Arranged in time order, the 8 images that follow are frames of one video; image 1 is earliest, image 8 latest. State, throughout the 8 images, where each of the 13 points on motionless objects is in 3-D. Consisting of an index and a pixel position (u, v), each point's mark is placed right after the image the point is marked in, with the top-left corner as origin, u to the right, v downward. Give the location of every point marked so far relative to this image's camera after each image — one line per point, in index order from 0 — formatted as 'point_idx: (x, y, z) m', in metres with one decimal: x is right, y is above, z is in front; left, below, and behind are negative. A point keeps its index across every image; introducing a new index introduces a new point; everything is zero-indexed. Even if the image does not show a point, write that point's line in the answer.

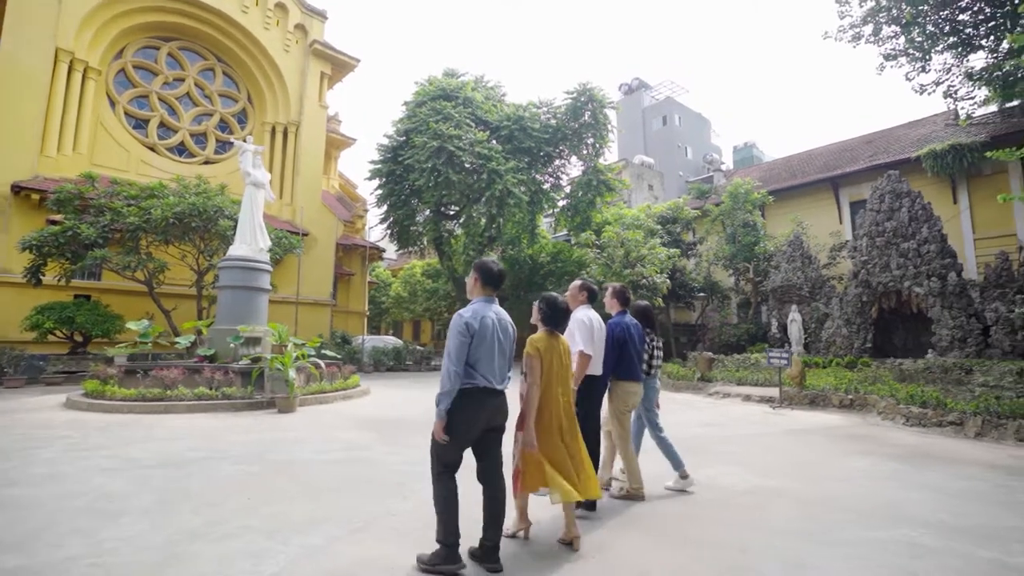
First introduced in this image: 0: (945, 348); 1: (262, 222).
0: (+11.1, -1.5, +12.4) m
1: (-5.5, +1.5, +10.7) m
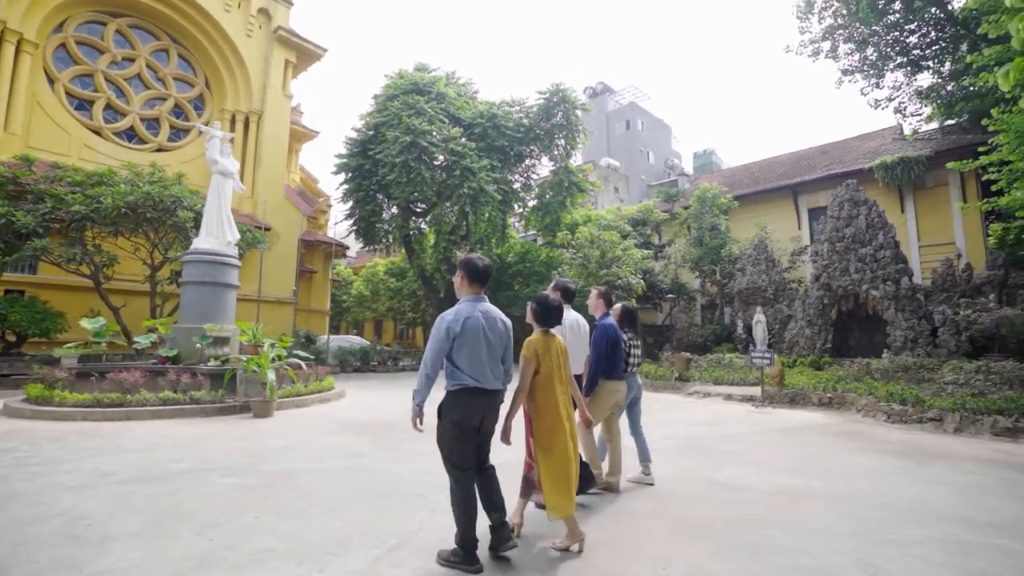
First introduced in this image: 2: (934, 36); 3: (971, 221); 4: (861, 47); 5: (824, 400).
0: (+10.5, -1.6, +13.2) m
1: (-5.8, +1.5, +10.1) m
2: (+13.4, +8.0, +15.5) m
3: (+14.7, +2.1, +15.7) m
4: (+12.1, +8.4, +16.9) m
5: (+5.2, -1.9, +8.2) m
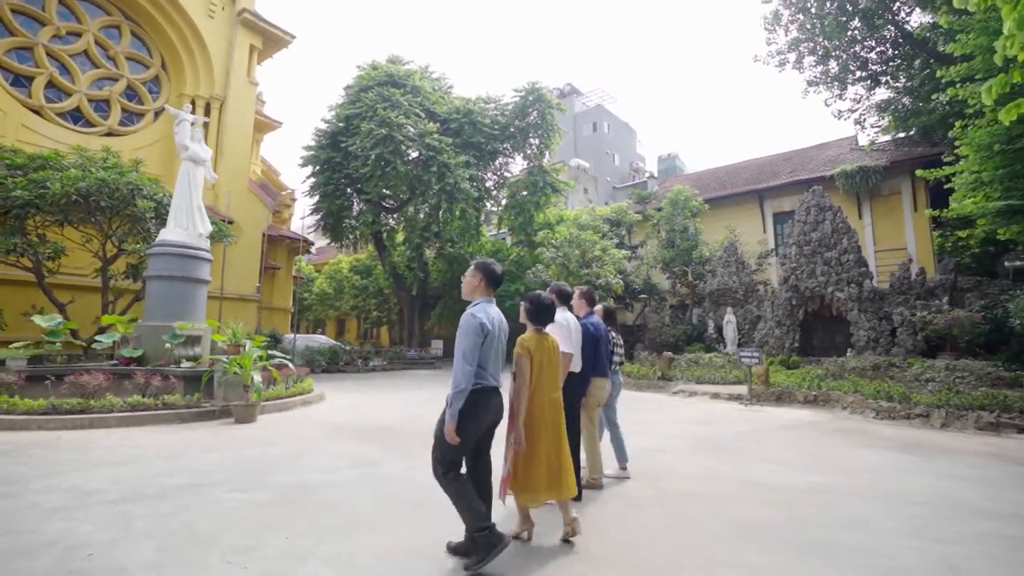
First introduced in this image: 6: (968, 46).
0: (+10.0, -1.7, +13.9) m
1: (-6.0, +1.6, +9.4) m
2: (+12.7, +7.9, +16.5) m
3: (+14.0, +2.0, +16.7) m
4: (+11.3, +8.3, +17.7) m
5: (+5.1, -1.9, +8.5) m
6: (+8.7, +4.6, +9.4) m
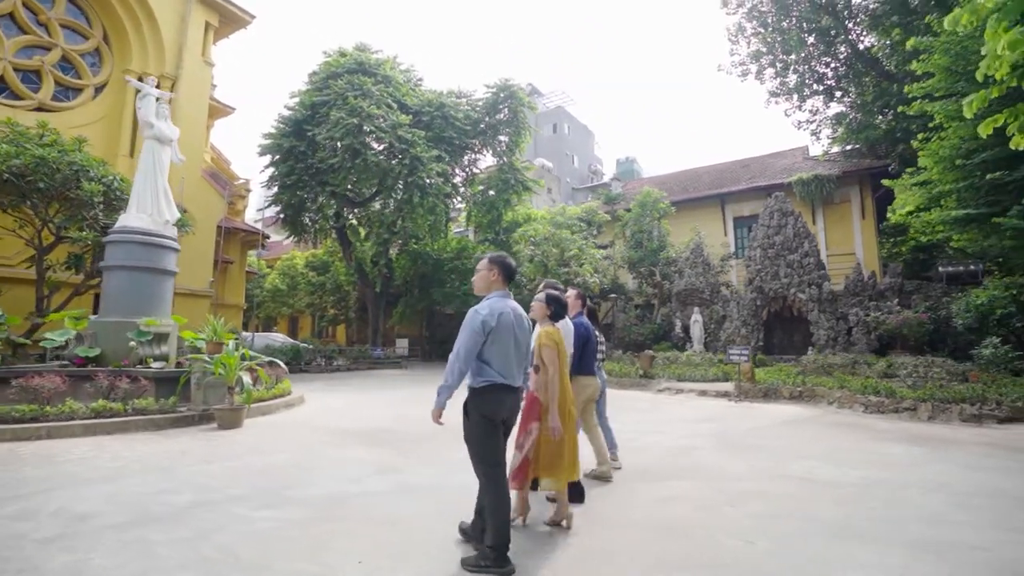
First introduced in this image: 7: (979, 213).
0: (+9.3, -1.7, +14.7) m
1: (-6.0, +1.8, +8.5) m
2: (+11.9, +7.8, +17.5) m
3: (+13.0, +1.9, +17.9) m
4: (+10.3, +8.2, +18.6) m
5: (+5.1, -1.9, +8.8) m
6: (+8.6, +4.6, +10.1) m
7: (+9.0, +1.5, +9.5) m
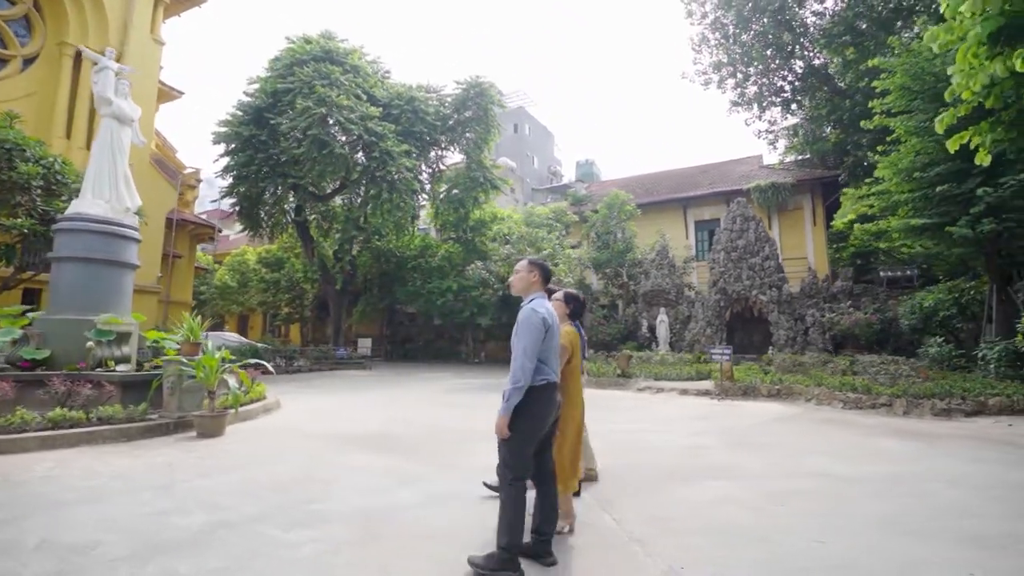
0: (+8.5, -1.8, +15.4) m
1: (-6.1, +1.8, +7.7) m
2: (+10.9, +7.7, +18.5) m
3: (+11.9, +1.8, +19.0) m
4: (+9.2, +8.1, +19.4) m
5: (+4.9, -1.9, +9.1) m
6: (+8.3, +4.5, +10.8) m
7: (+8.8, +1.4, +10.2) m
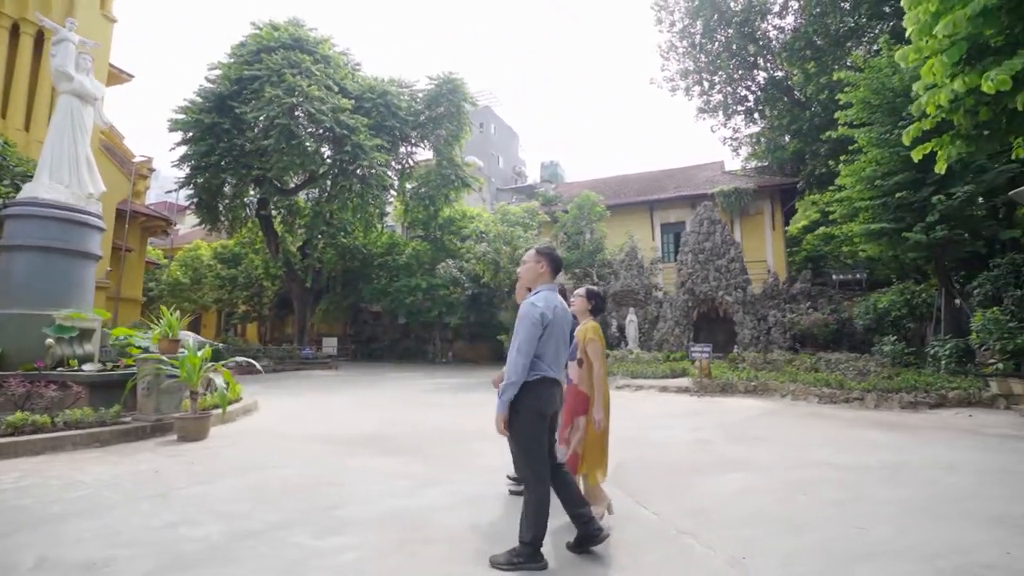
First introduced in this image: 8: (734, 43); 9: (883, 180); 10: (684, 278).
0: (+7.7, -1.8, +16.1) m
1: (-6.2, +1.9, +7.1) m
2: (+9.9, +7.7, +19.4) m
3: (+10.8, +1.8, +19.9) m
4: (+8.1, +8.1, +20.1) m
5: (+4.6, -1.9, +9.4) m
6: (+8.0, +4.5, +11.4) m
7: (+8.4, +1.4, +10.9) m
8: (+8.3, +9.2, +18.4) m
9: (+8.4, +2.4, +11.1) m
10: (+6.1, +0.4, +17.4) m
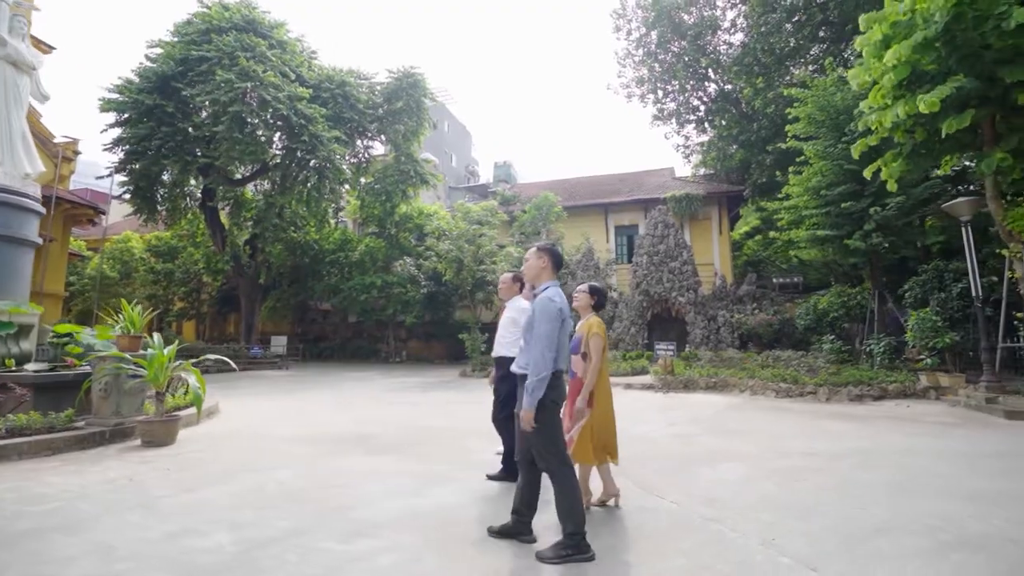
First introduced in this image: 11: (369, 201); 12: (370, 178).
0: (+6.3, -1.9, +16.8) m
1: (-6.4, +2.0, +6.4) m
2: (+8.3, +7.6, +20.3) m
3: (+9.1, +1.7, +21.0) m
4: (+6.5, +8.1, +20.9) m
5: (+4.0, -1.9, +9.9) m
6: (+7.2, +4.5, +12.3) m
7: (+7.7, +1.3, +11.8) m
8: (+6.9, +9.2, +19.2) m
9: (+7.6, +2.4, +11.9) m
10: (+4.7, +0.3, +17.9) m
11: (-5.7, +3.5, +19.8) m
12: (-5.7, +4.4, +19.7) m
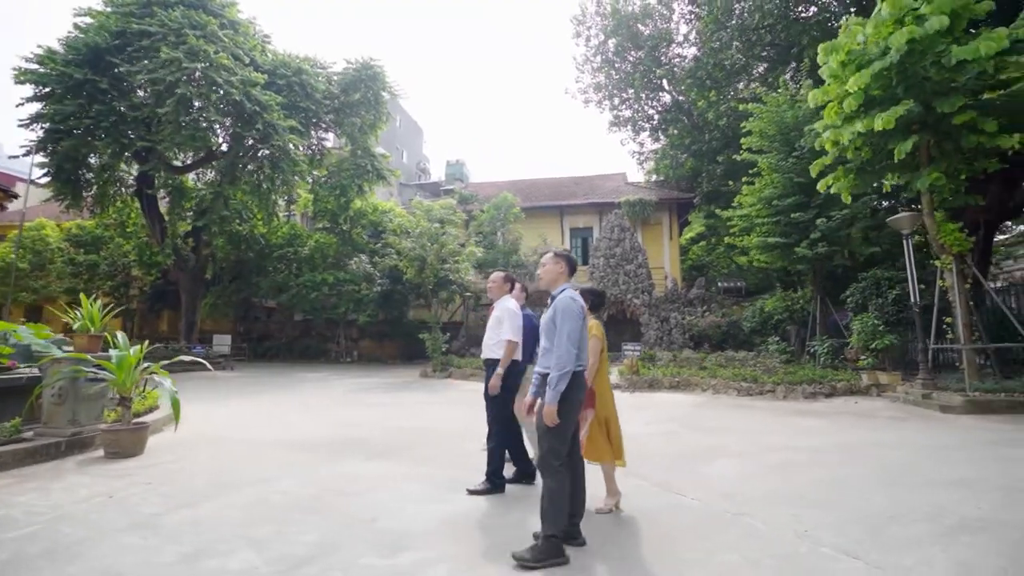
0: (+4.9, -2.0, +17.4) m
1: (-6.4, +2.1, +5.6) m
2: (+6.6, +7.5, +21.1) m
3: (+7.2, +1.6, +21.9) m
4: (+4.7, +8.0, +21.5) m
5: (+3.4, -2.0, +10.3) m
6: (+6.4, +4.3, +13.0) m
7: (+6.9, +1.2, +12.6) m
8: (+5.3, +9.1, +19.9) m
9: (+6.9, +2.3, +12.7) m
10: (+3.2, +0.3, +18.3) m
11: (-7.3, +3.6, +19.0) m
12: (-7.3, +4.5, +18.9) m
